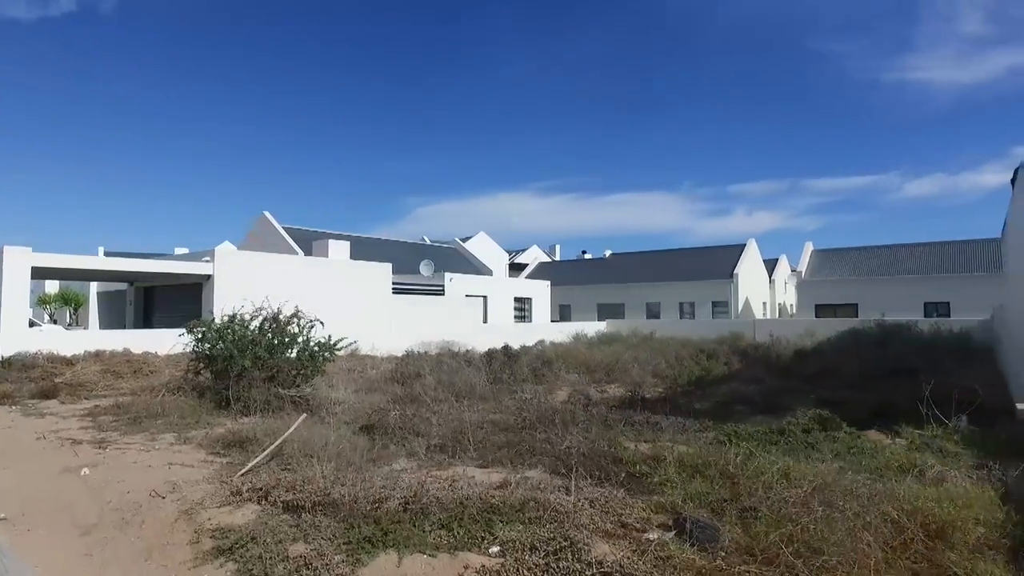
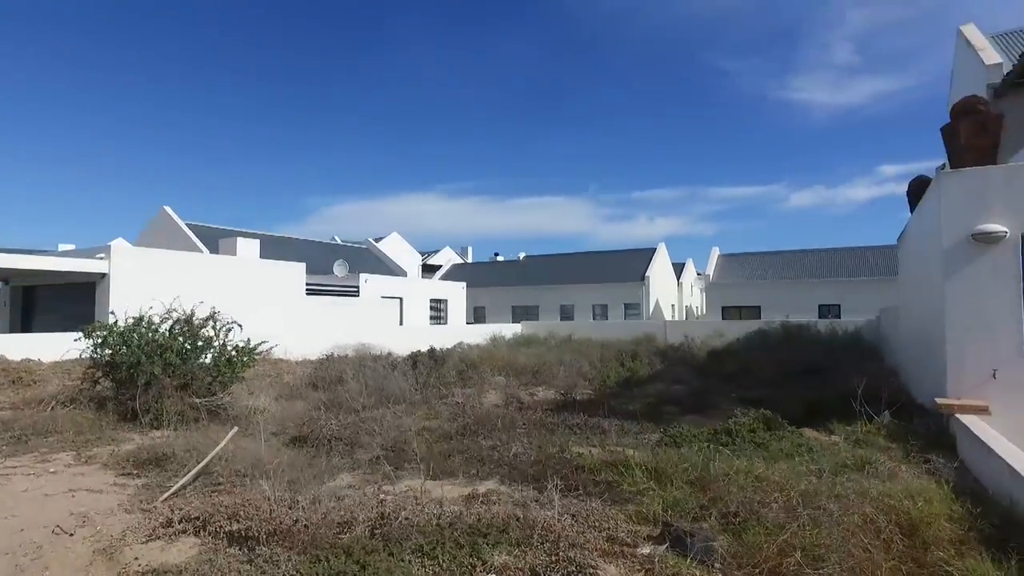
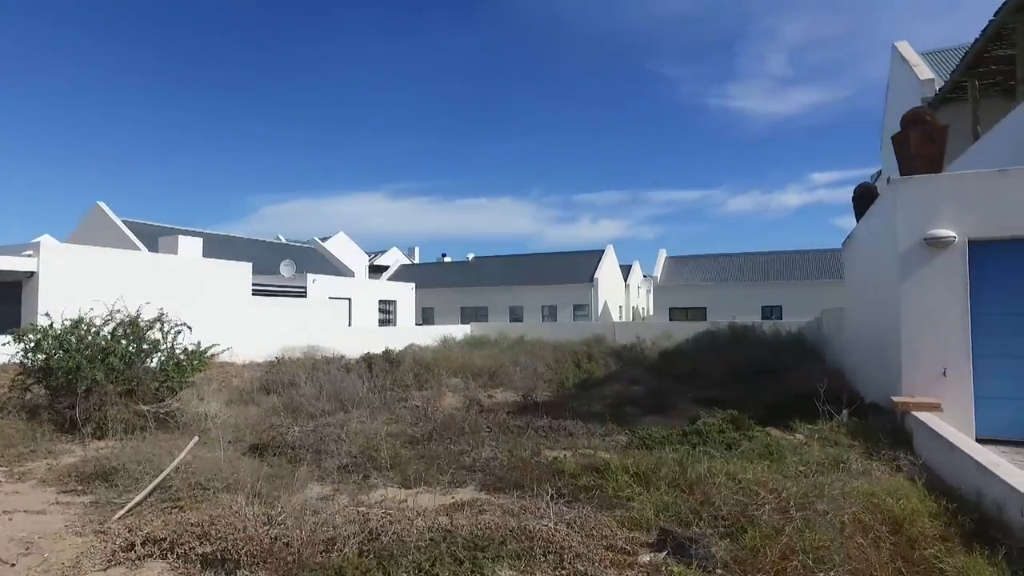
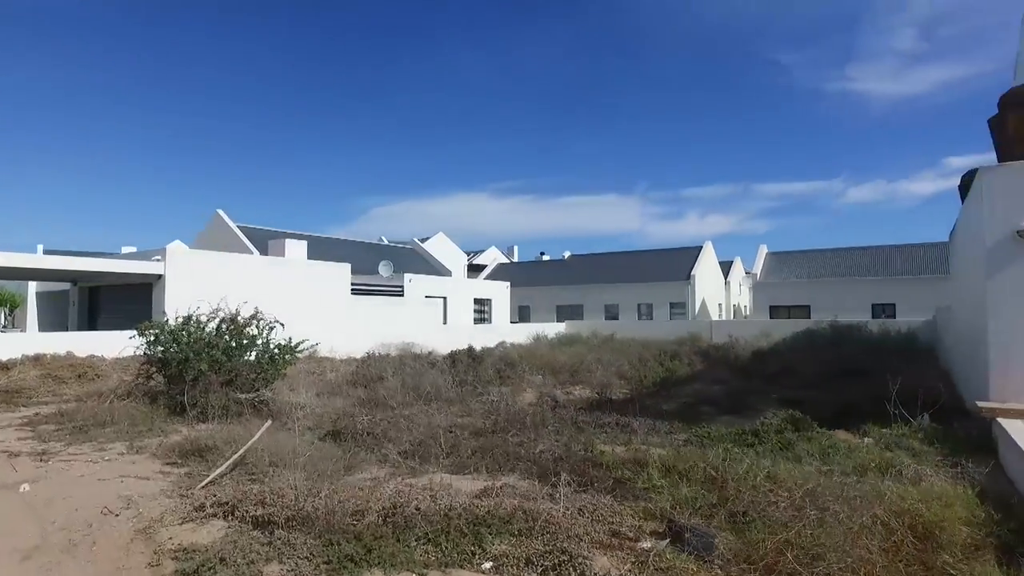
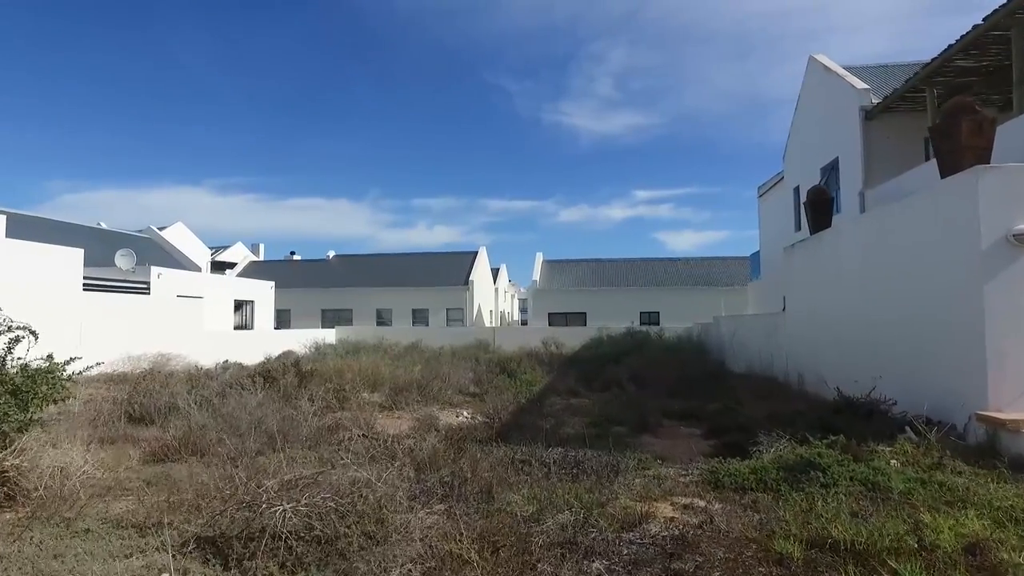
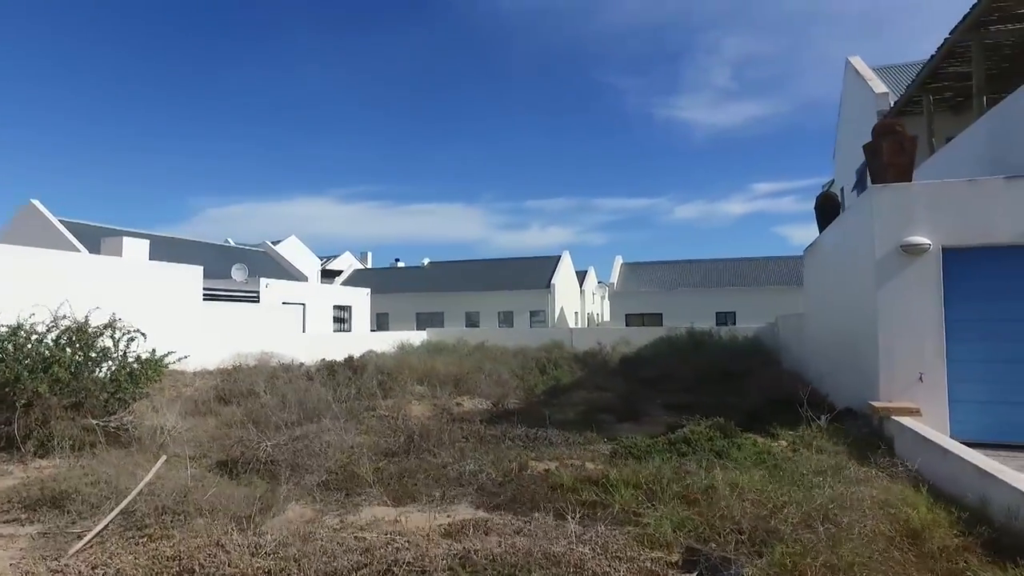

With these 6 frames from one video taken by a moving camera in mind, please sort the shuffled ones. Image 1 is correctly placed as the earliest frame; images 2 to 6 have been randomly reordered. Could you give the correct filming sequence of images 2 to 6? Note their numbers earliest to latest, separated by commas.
4, 2, 3, 6, 5
